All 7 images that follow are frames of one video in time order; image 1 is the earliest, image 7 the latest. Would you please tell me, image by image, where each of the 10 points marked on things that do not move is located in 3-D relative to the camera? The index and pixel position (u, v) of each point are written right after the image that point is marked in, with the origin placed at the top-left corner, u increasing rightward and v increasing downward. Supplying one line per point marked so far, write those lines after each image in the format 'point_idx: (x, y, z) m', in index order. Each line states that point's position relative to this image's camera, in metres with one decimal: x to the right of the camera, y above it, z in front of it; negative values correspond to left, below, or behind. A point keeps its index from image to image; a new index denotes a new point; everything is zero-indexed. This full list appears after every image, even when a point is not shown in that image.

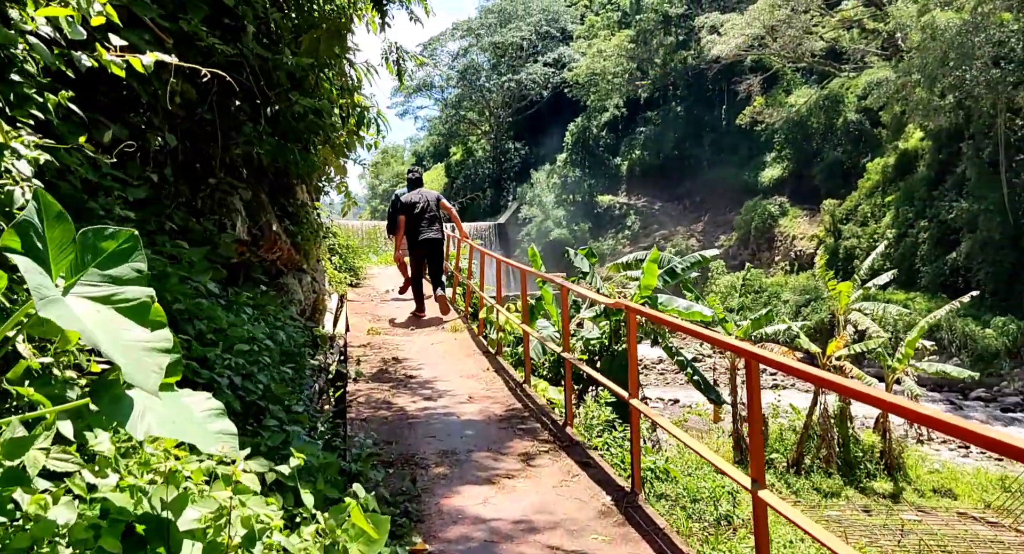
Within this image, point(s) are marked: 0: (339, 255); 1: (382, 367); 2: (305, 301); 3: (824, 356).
0: (-2.4, +0.3, +10.6) m
1: (-1.0, -0.7, +5.7) m
2: (-1.6, -0.2, +6.0) m
3: (+4.6, -1.2, +11.4) m
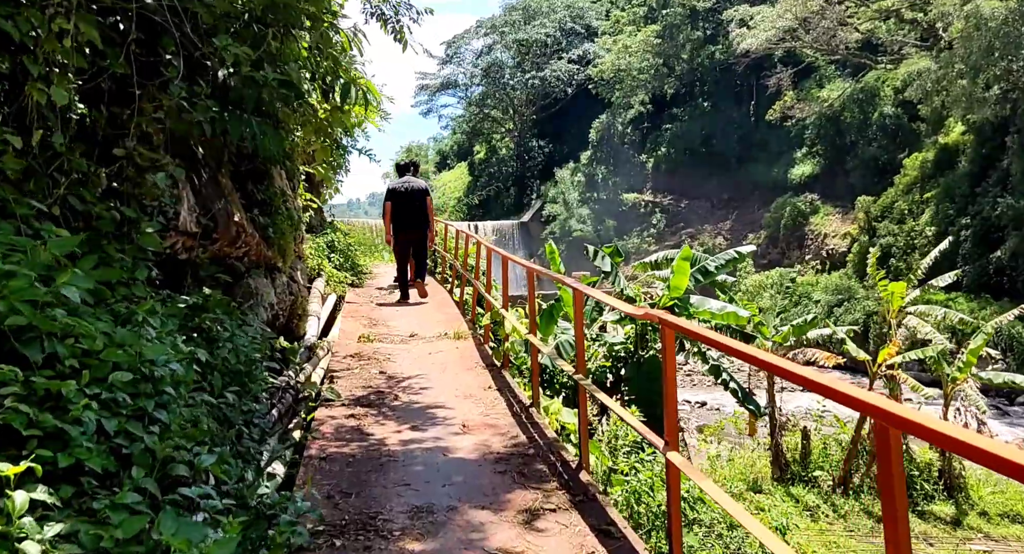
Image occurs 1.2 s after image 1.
0: (-2.2, +0.3, +9.8) m
1: (-0.9, -0.7, +4.9) m
2: (-1.6, -0.2, +5.2) m
3: (+4.9, -1.2, +10.4) m
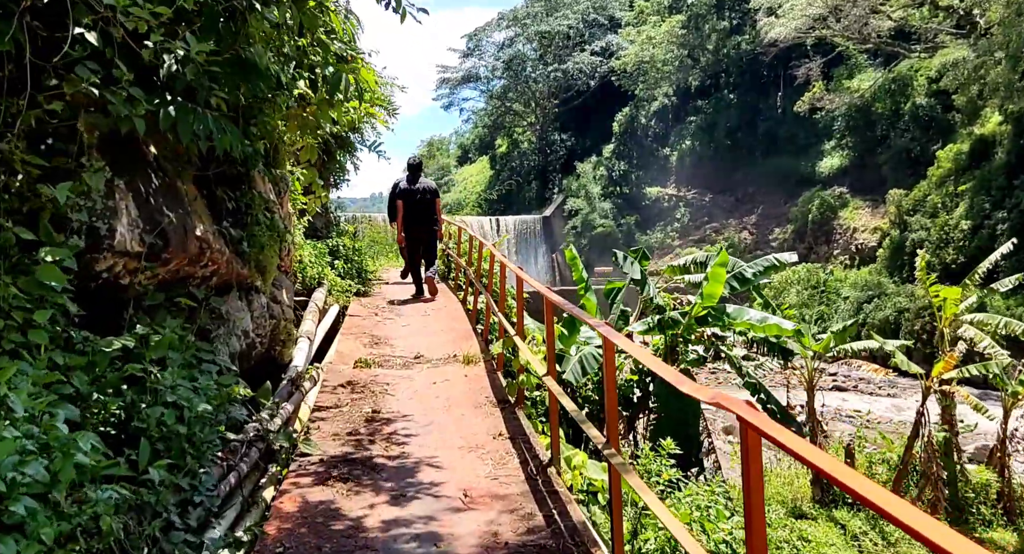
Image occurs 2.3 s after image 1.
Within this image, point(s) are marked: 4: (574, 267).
0: (-2.0, +0.2, +9.0) m
1: (-0.8, -0.8, +4.1) m
2: (-1.5, -0.3, +4.4) m
3: (+5.1, -1.3, +9.4) m
4: (+0.7, +0.1, +9.4) m
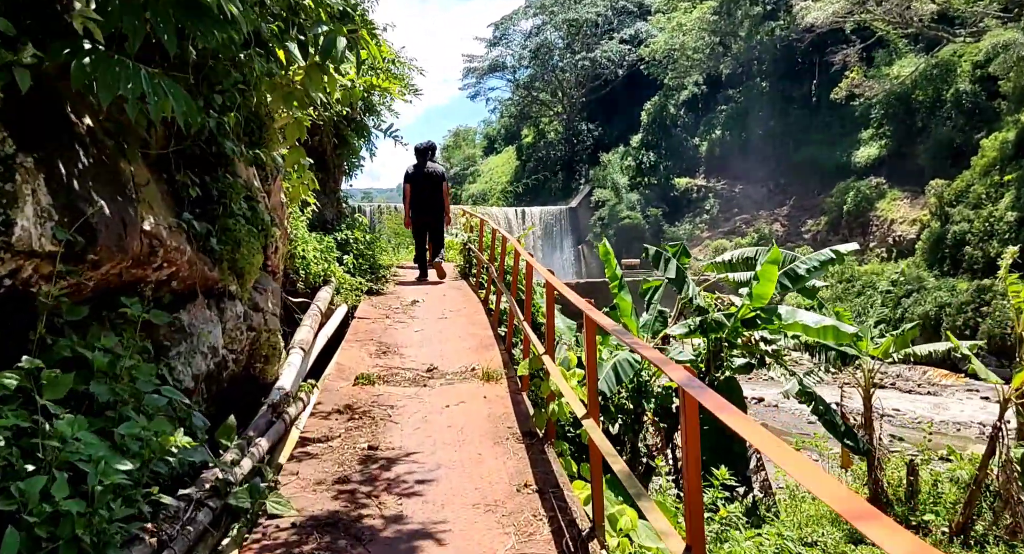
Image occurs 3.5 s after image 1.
0: (-1.7, +0.3, +8.3) m
1: (-0.7, -0.8, +3.3) m
2: (-1.3, -0.4, +3.6) m
3: (+5.4, -1.2, +8.4) m
4: (+1.1, +0.1, +8.5) m
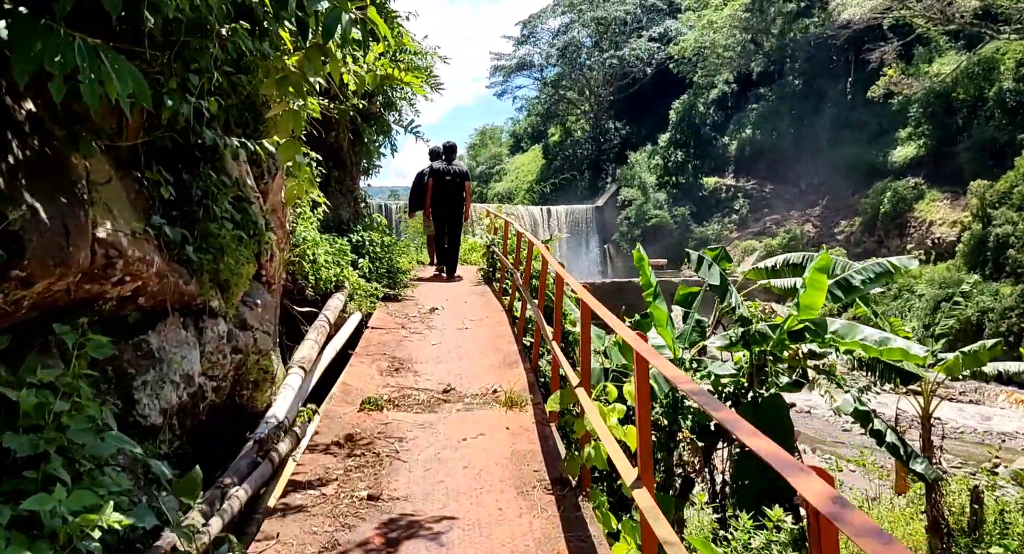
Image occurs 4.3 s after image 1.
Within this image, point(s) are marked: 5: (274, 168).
0: (-1.4, +0.2, +7.7) m
1: (-0.6, -0.9, +2.7) m
2: (-1.2, -0.4, +3.1) m
3: (+5.7, -1.4, +7.7) m
4: (+1.3, +0.1, +7.9) m
5: (-1.3, +0.6, +4.1) m
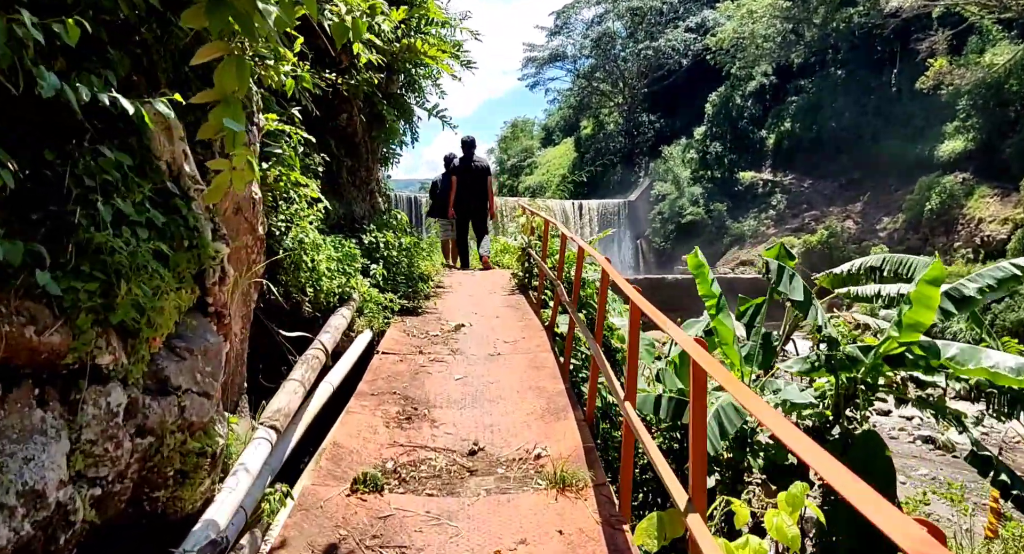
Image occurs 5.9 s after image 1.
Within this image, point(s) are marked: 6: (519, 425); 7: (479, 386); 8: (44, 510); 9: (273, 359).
0: (-1.1, +0.1, +6.6) m
1: (-0.5, -1.0, +1.6) m
2: (-1.1, -0.5, +1.9) m
3: (+6.0, -1.5, +6.2) m
4: (+1.7, 0.0, +6.6) m
5: (-1.1, +0.5, +2.9) m
6: (0.0, -0.7, +3.8) m
7: (-0.2, -0.6, +4.3) m
8: (-1.1, -0.5, +1.8) m
9: (-1.4, -0.5, +4.4) m
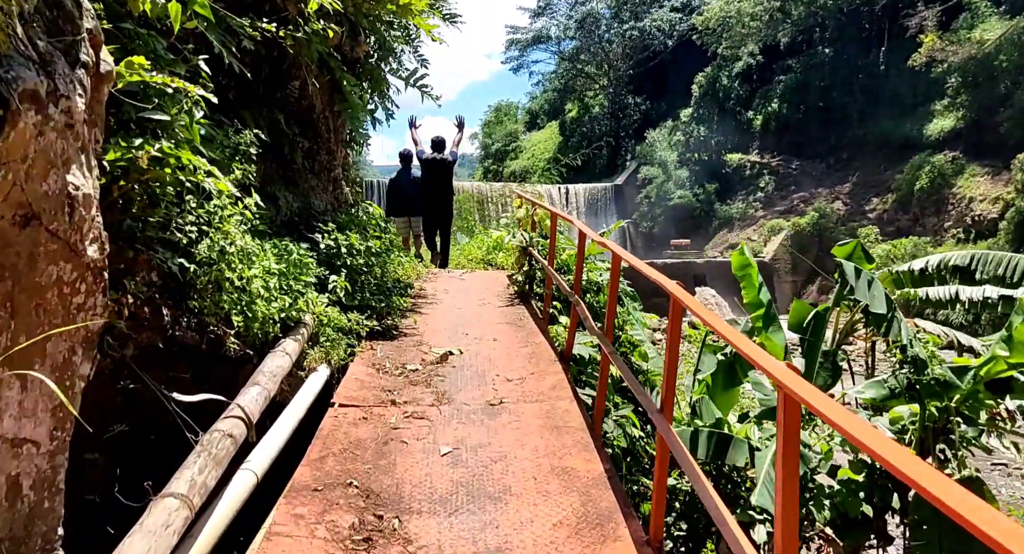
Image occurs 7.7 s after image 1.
0: (-1.1, +0.1, +5.1) m
1: (-0.4, -1.2, +0.2) m
2: (-1.0, -0.7, +0.5) m
3: (+6.0, -1.5, +5.0) m
4: (+1.7, -0.1, +5.2) m
5: (-1.0, +0.4, +1.5) m
6: (+0.1, -0.8, +2.4) m
7: (-0.1, -0.7, +2.9) m
8: (-1.0, -0.7, +0.4) m
9: (-1.3, -0.6, +3.0) m
